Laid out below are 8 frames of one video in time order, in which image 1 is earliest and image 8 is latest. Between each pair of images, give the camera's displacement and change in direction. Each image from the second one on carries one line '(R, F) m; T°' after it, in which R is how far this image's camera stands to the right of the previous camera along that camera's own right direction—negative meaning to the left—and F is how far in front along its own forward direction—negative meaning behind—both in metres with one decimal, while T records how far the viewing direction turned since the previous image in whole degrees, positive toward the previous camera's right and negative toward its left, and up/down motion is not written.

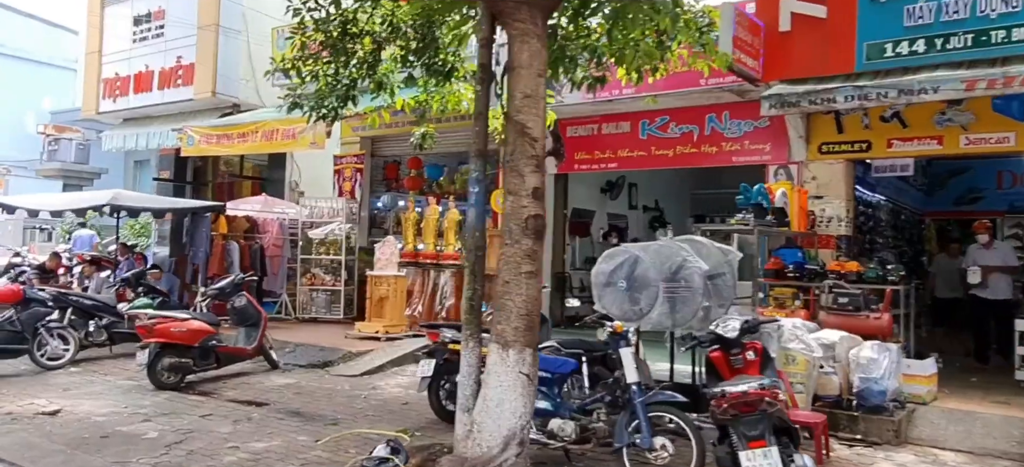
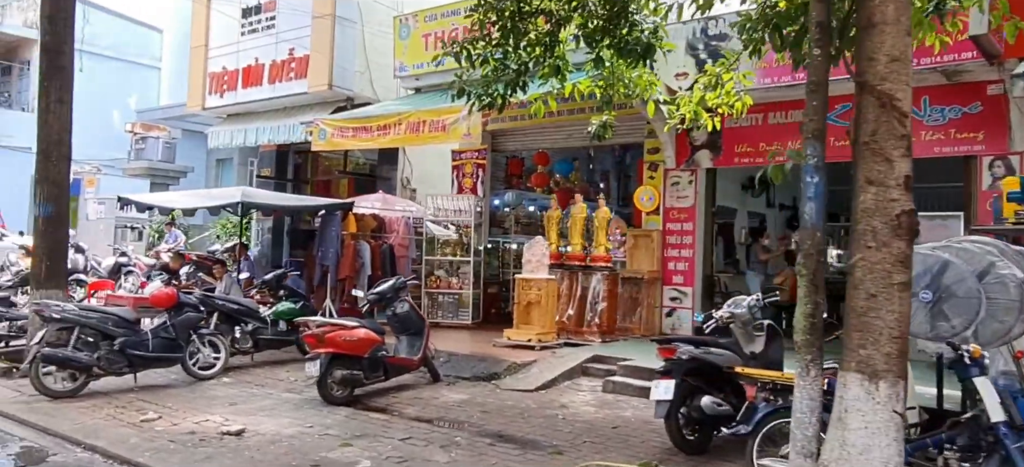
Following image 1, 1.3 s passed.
(-1.3, +0.7) m; -4°
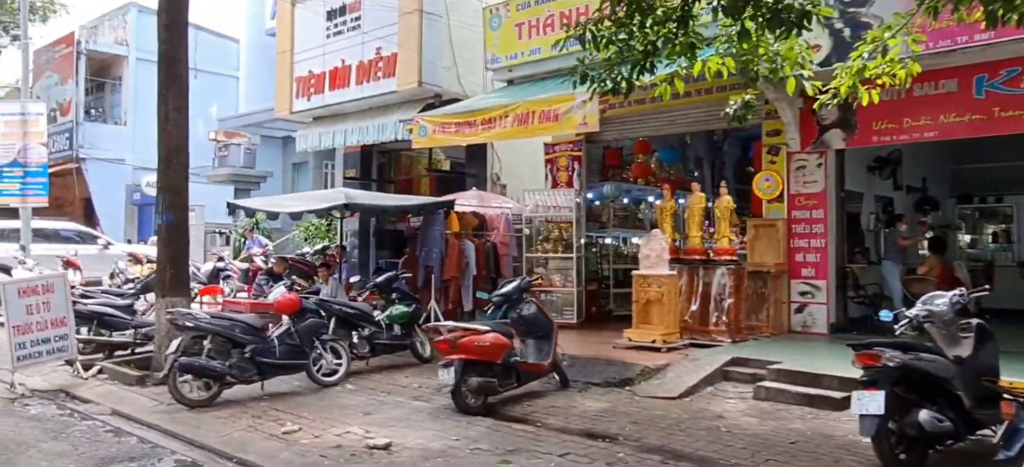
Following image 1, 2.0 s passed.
(-0.6, +0.5) m; -5°
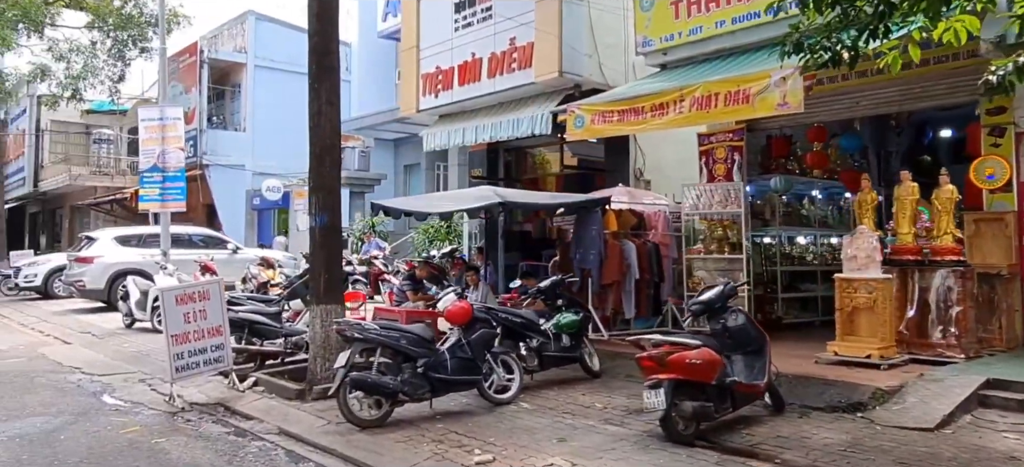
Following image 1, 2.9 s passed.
(-0.8, +0.7) m; -7°
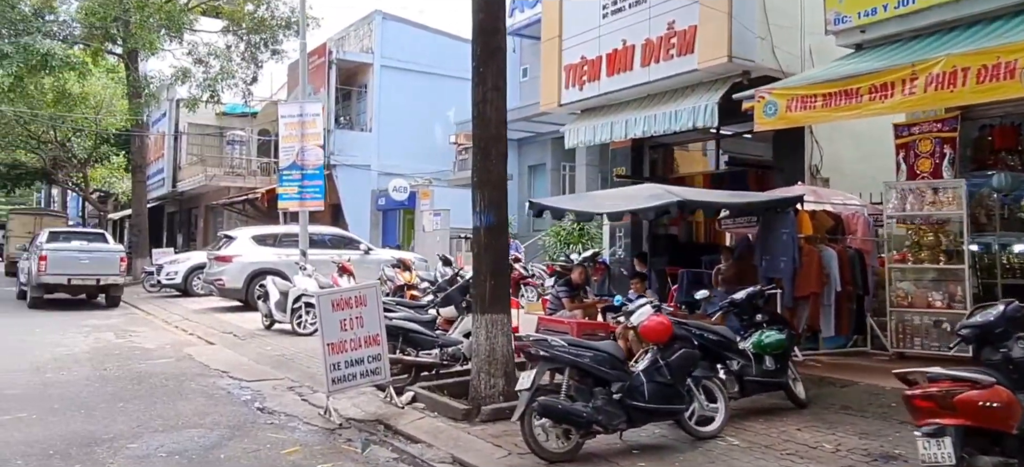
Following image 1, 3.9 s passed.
(-0.7, +0.8) m; -8°
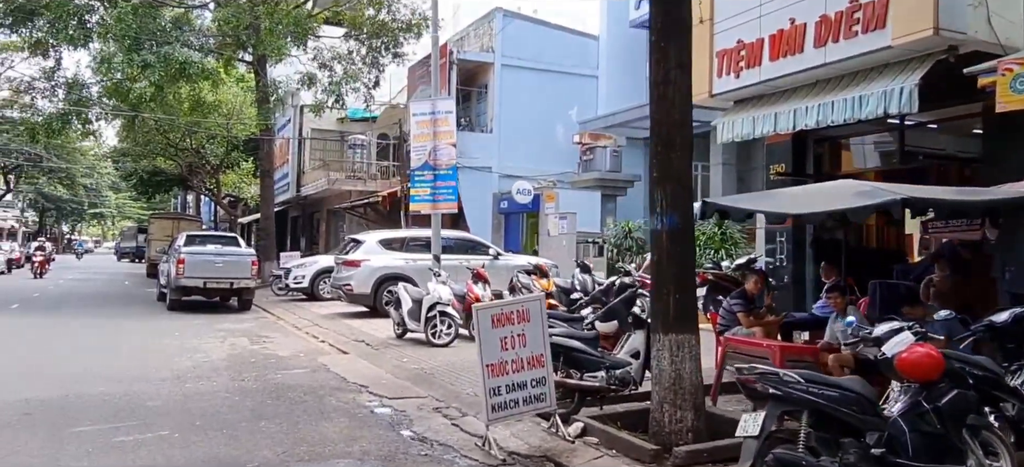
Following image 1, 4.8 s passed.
(-0.6, +0.9) m; -8°
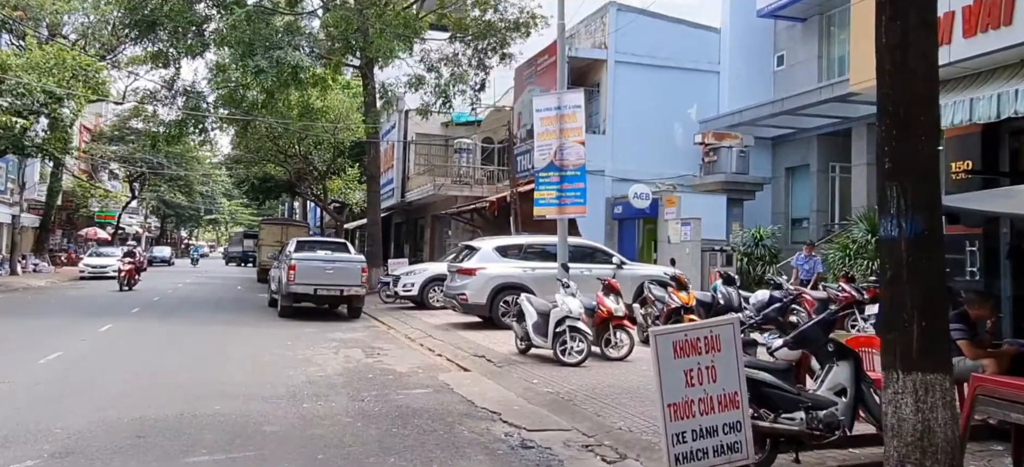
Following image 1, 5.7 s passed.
(-0.6, +1.0) m; -7°
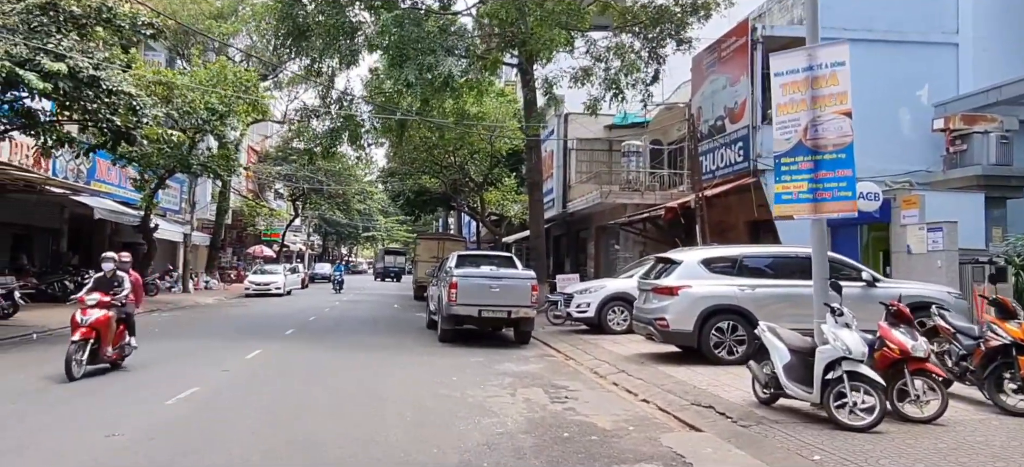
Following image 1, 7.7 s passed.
(-0.9, +2.5) m; -11°
